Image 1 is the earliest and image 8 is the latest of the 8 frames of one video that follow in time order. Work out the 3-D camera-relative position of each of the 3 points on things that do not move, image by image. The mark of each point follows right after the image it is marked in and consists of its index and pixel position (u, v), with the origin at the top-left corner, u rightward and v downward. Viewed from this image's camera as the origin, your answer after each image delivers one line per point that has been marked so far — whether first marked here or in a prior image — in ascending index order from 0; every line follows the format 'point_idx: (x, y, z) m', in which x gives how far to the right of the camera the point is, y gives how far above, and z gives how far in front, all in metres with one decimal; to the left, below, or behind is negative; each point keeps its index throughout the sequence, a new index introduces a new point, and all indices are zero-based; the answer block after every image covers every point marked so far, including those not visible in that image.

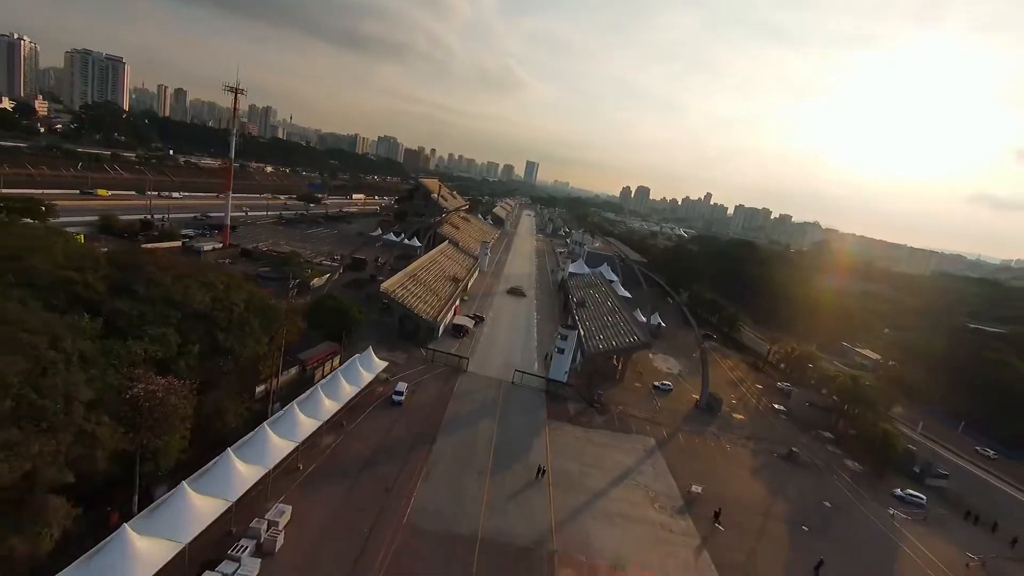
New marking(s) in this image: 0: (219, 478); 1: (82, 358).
0: (-7.0, -4.4, +12.0) m
1: (-9.3, -1.6, +10.9) m
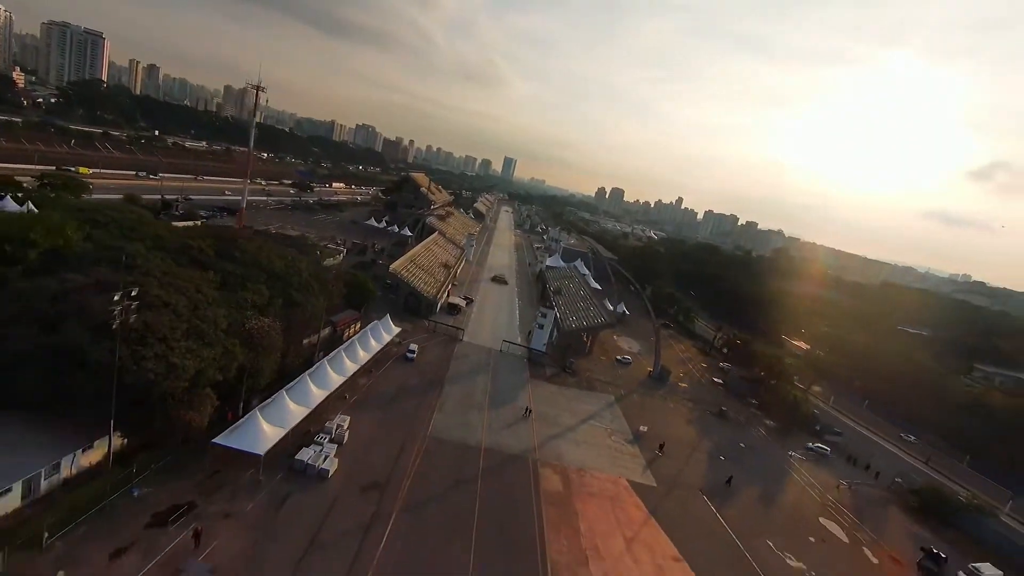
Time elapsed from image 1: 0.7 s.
0: (-7.0, -3.4, +16.7) m
1: (-9.1, -0.4, +15.5) m
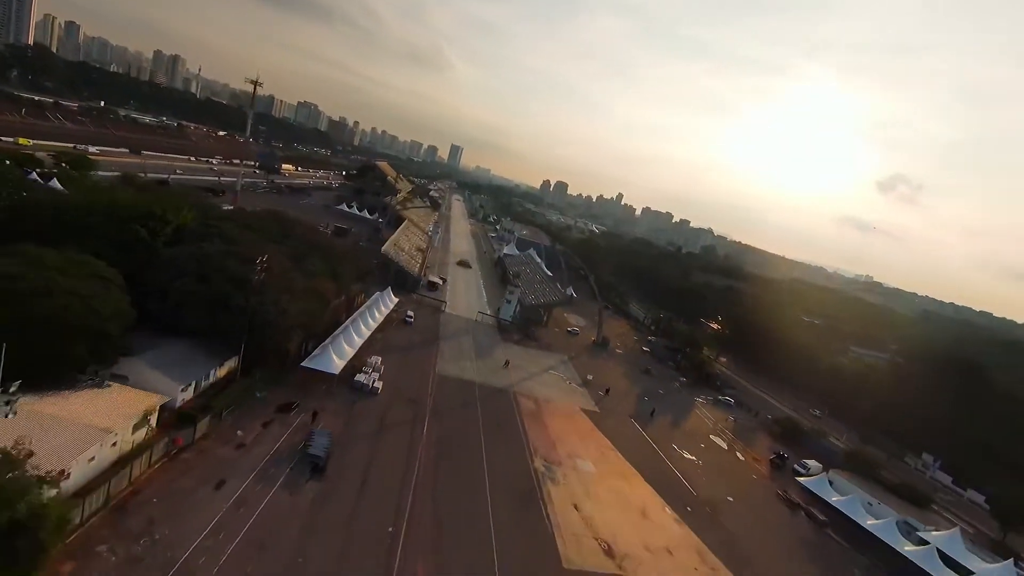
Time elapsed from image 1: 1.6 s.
0: (-7.3, -2.2, +22.7) m
1: (-9.2, +0.8, +21.2) m
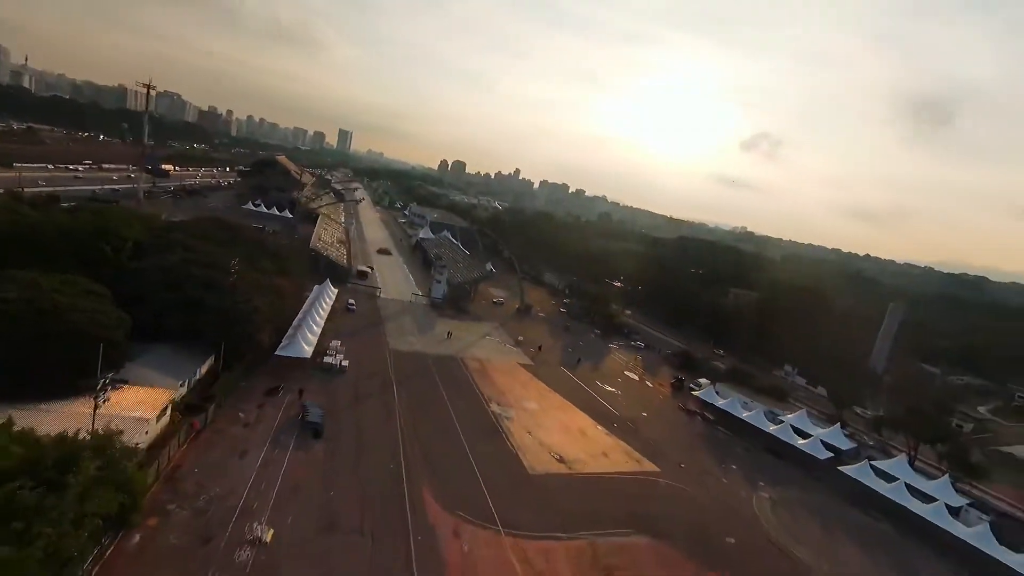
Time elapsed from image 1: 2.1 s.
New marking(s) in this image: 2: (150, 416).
0: (-10.1, -1.9, +25.1) m
1: (-12.0, +0.8, +23.0) m
2: (-10.4, -3.7, +14.6) m
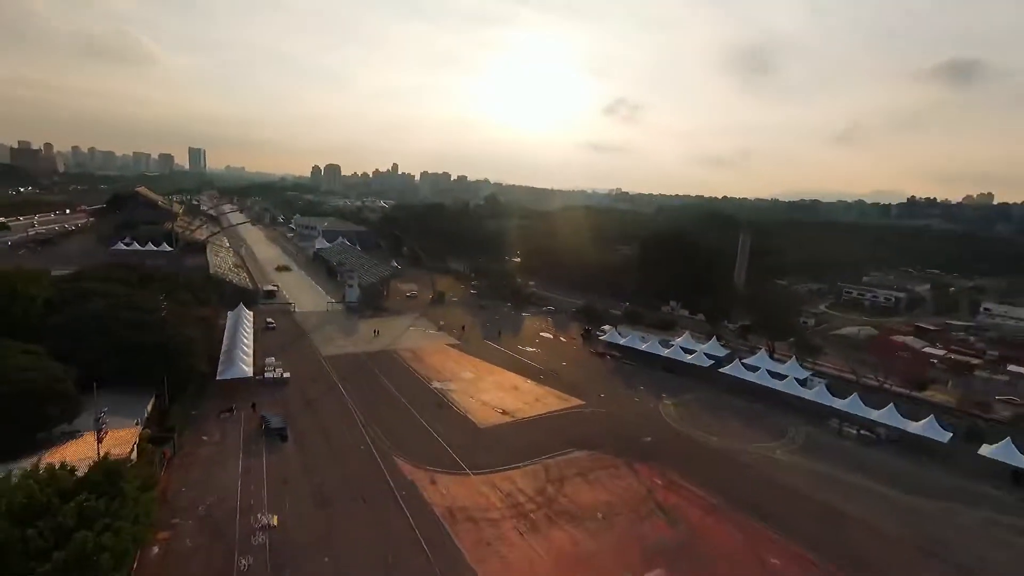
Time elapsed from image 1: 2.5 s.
0: (-13.8, -3.1, +25.8) m
1: (-15.7, -0.8, +23.3) m
2: (-11.8, -5.0, +15.6) m
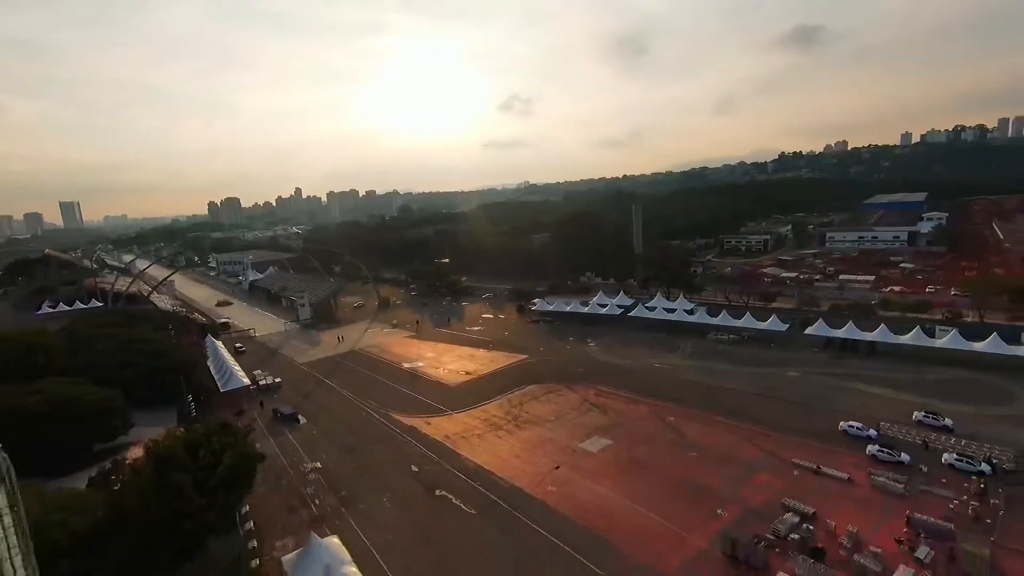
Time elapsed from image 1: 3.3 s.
0: (-16.5, -4.6, +29.7) m
1: (-18.4, -2.6, +27.0) m
2: (-12.7, -5.9, +19.9) m
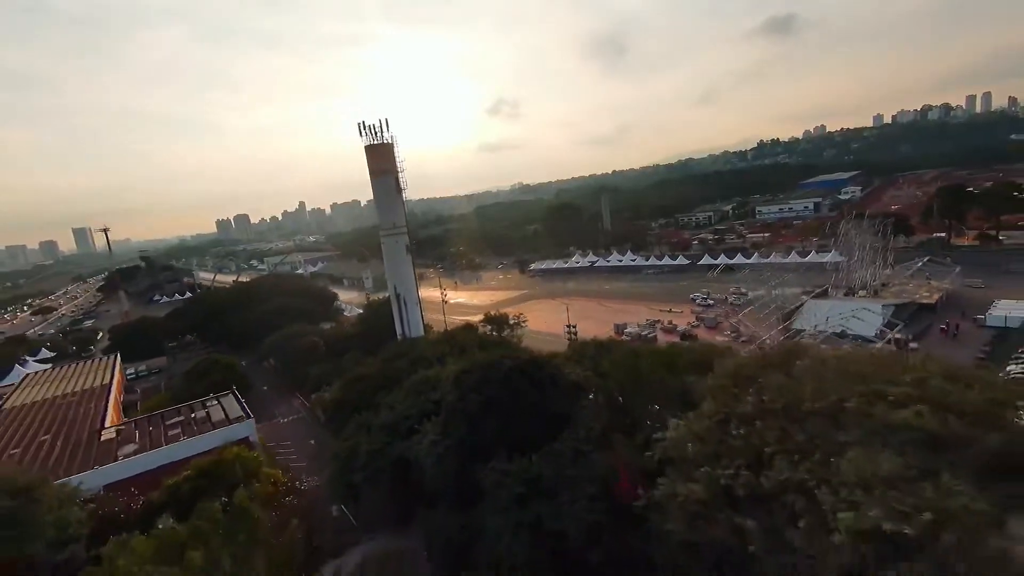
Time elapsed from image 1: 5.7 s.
0: (-15.7, -1.7, +48.2) m
1: (-17.8, +0.2, +45.4) m
2: (-11.9, -2.8, +38.3) m
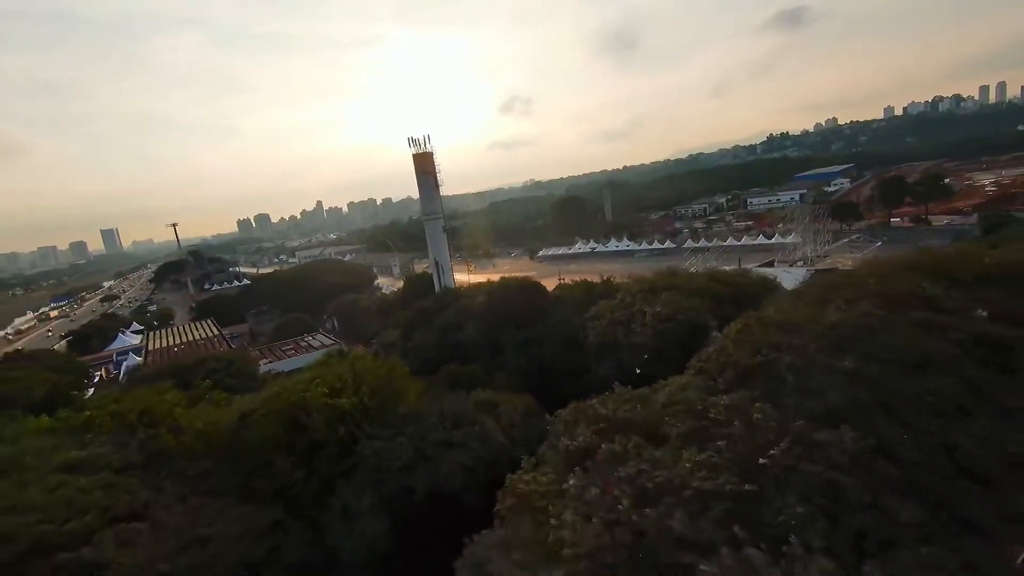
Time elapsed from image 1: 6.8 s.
0: (-14.6, +0.2, +56.8) m
1: (-16.7, +2.1, +54.1) m
2: (-11.0, -0.9, +46.9) m
